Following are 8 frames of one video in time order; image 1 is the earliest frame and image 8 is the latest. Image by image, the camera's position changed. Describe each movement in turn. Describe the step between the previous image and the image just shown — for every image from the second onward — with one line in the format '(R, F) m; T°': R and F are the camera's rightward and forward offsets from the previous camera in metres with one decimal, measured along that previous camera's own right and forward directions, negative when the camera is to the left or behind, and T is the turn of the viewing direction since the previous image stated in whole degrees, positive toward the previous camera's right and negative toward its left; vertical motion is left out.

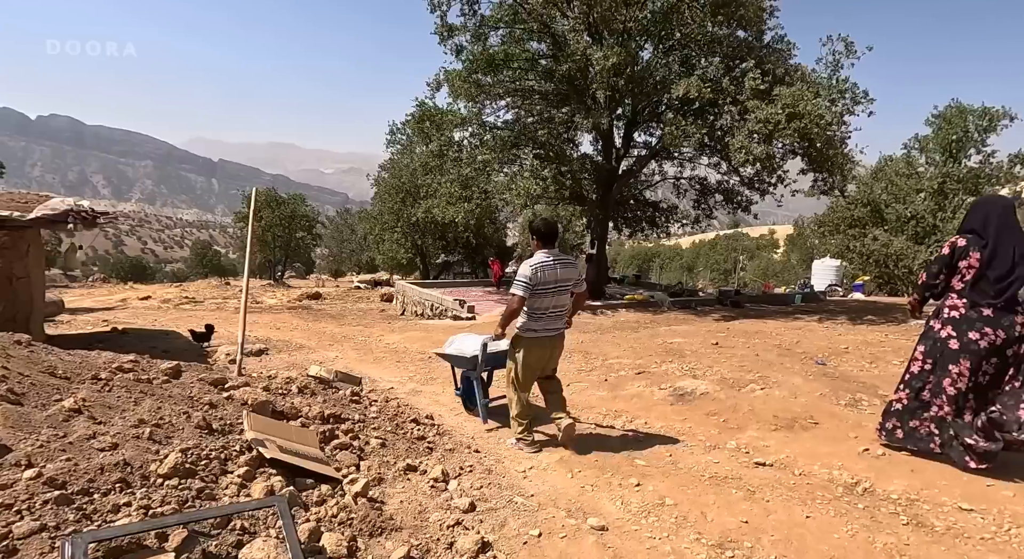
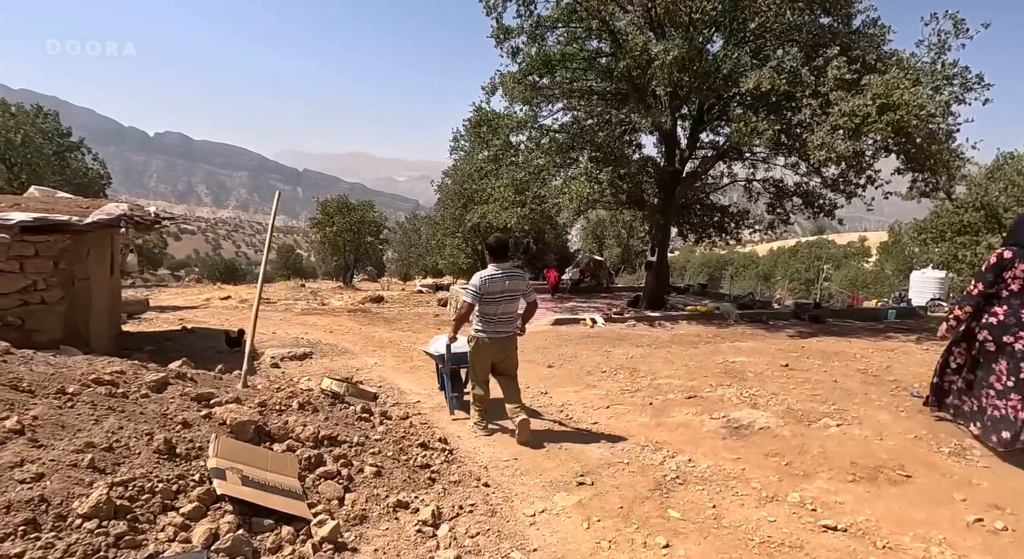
(+0.3, +0.7) m; -6°
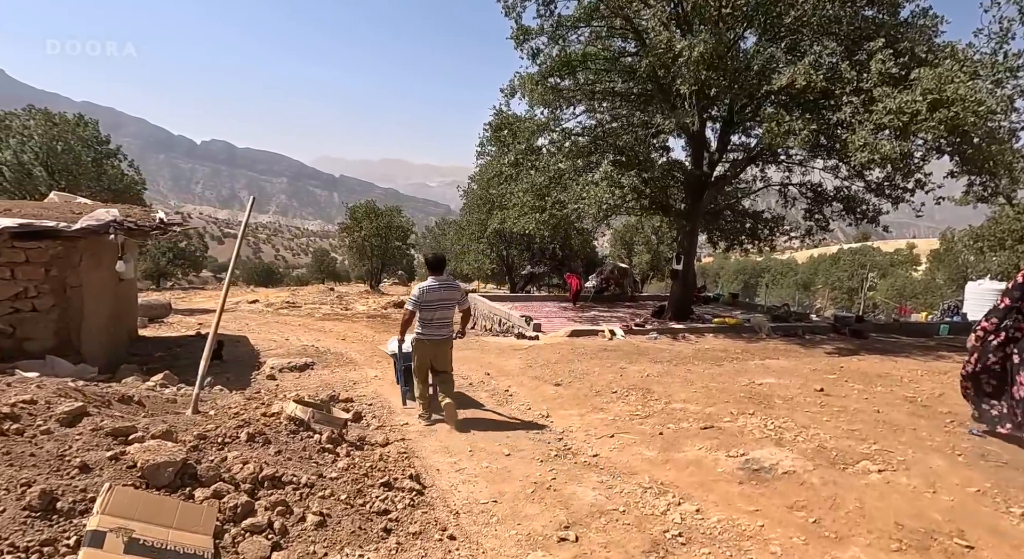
(+0.4, +0.7) m; -3°
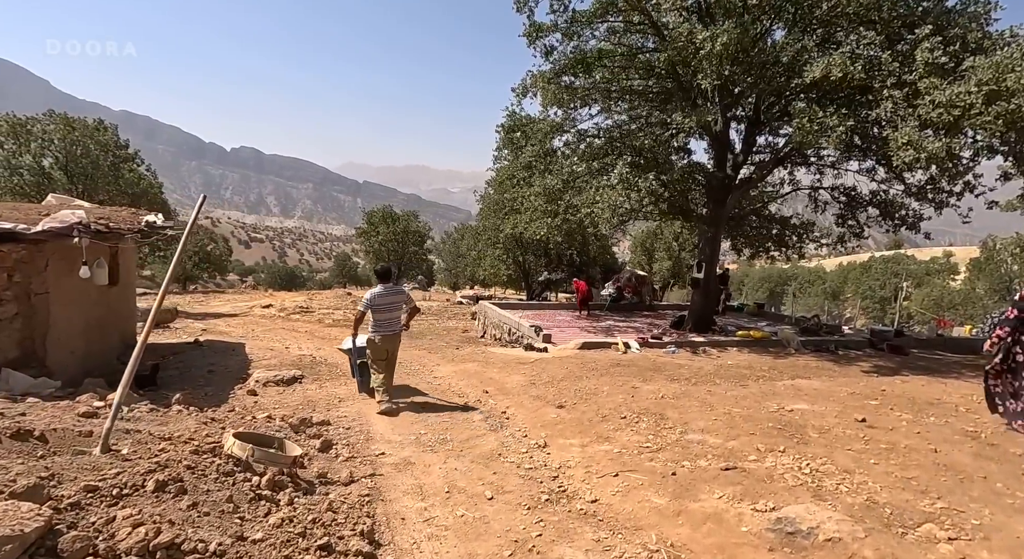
(+0.3, +0.9) m; -2°
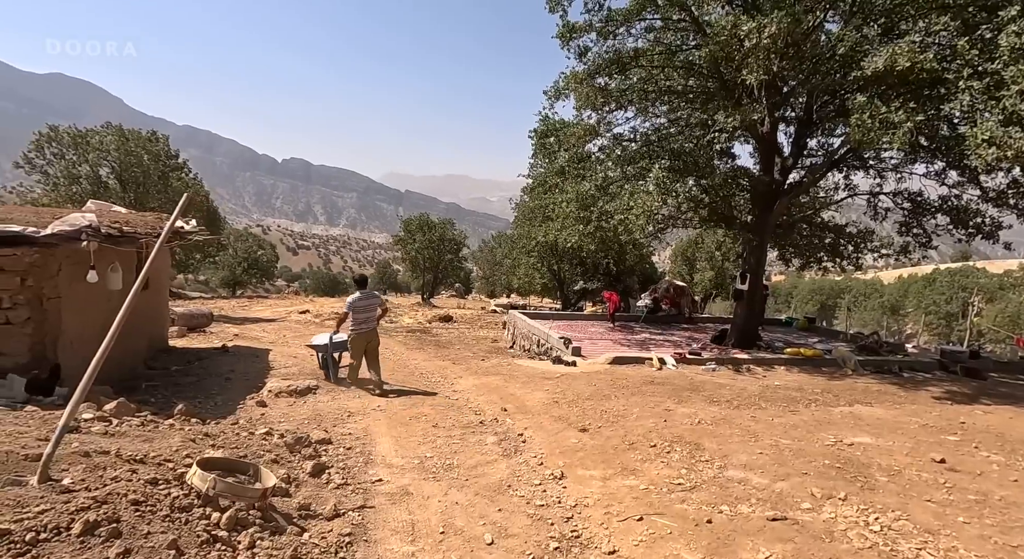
(+0.2, +0.6) m; -4°
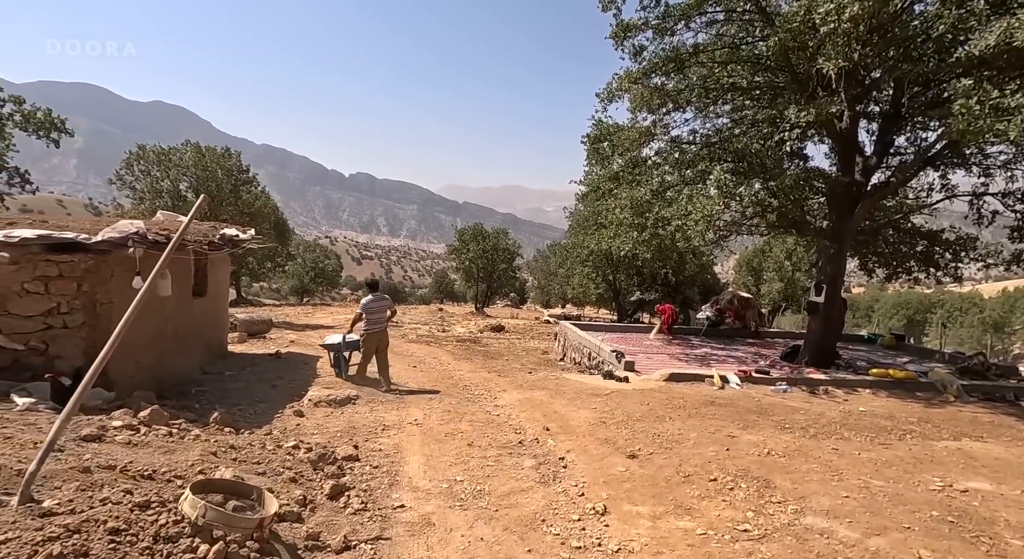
(+0.1, +0.6) m; -5°
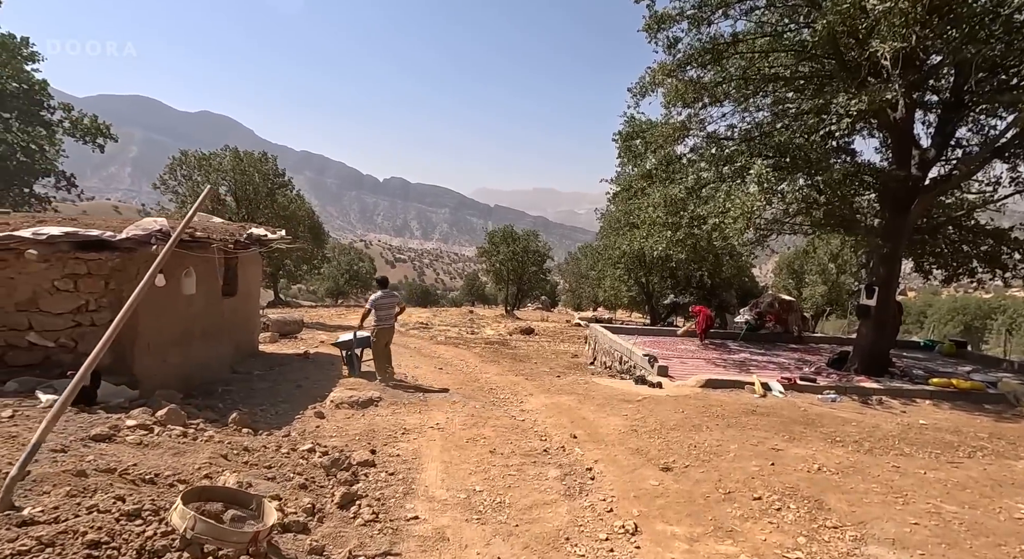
(+0.1, +0.4) m; -3°
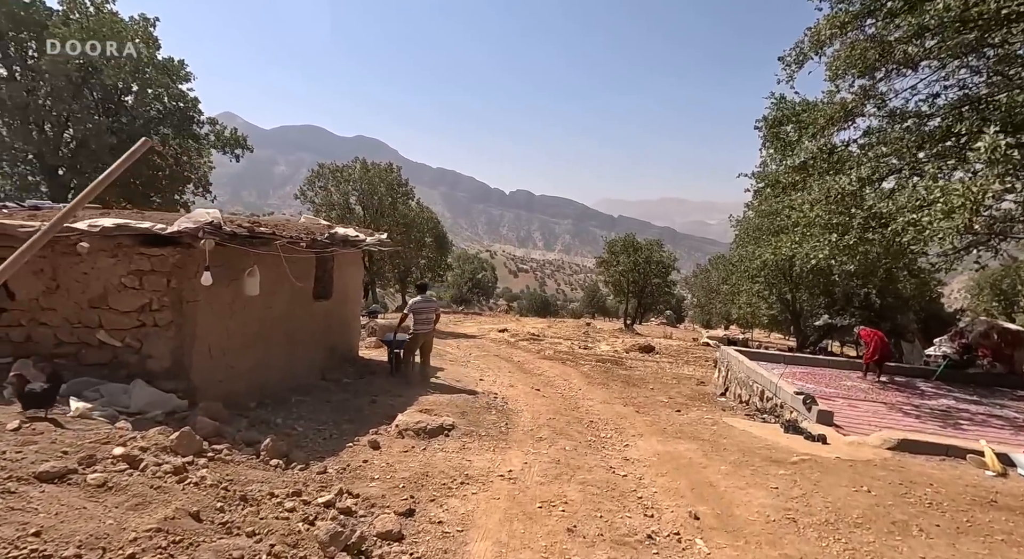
(+0.2, +1.8) m; -11°
